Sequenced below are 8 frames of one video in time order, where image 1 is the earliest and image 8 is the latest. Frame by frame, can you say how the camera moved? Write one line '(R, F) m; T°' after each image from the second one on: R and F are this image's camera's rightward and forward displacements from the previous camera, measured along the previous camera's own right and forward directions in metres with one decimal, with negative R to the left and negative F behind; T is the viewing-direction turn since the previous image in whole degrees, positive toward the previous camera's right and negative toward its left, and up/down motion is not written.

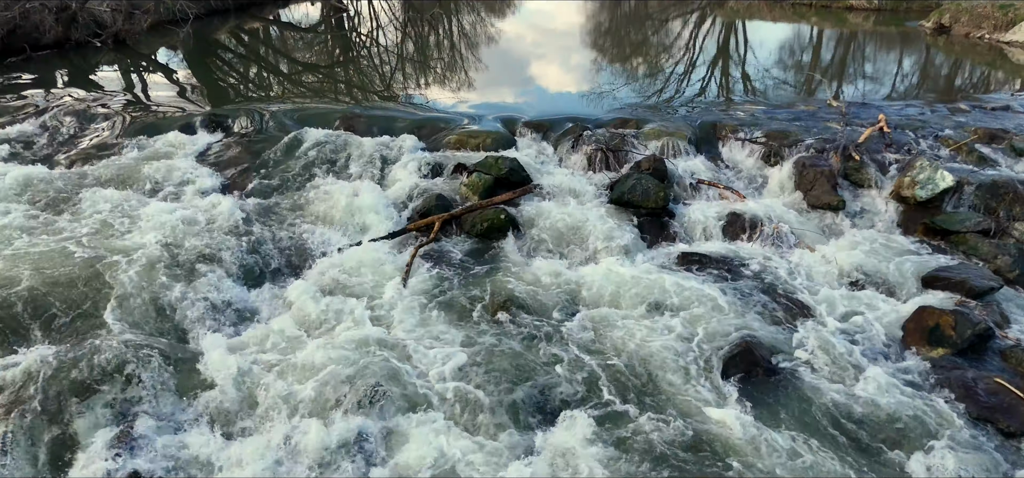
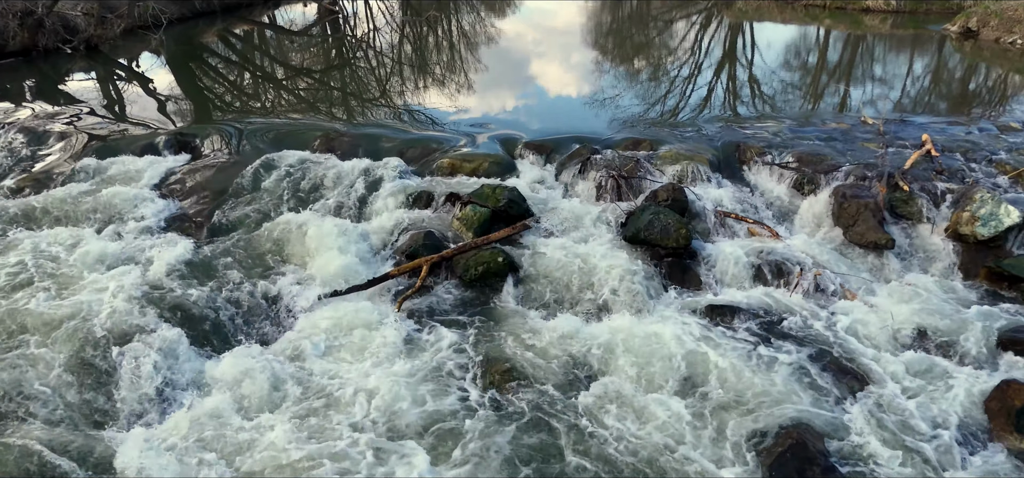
(0.0, +1.6) m; 0°
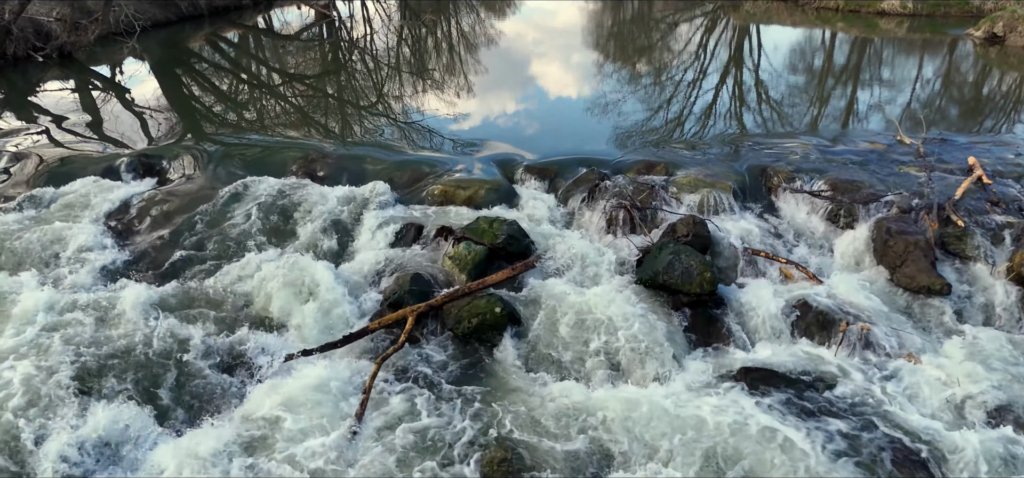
(0.0, +1.4) m; 0°
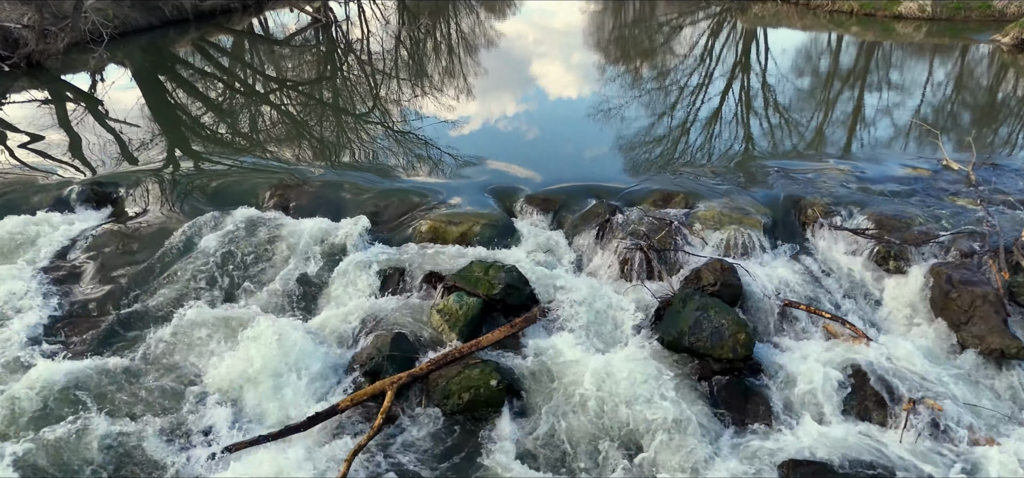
(0.0, +1.4) m; 0°
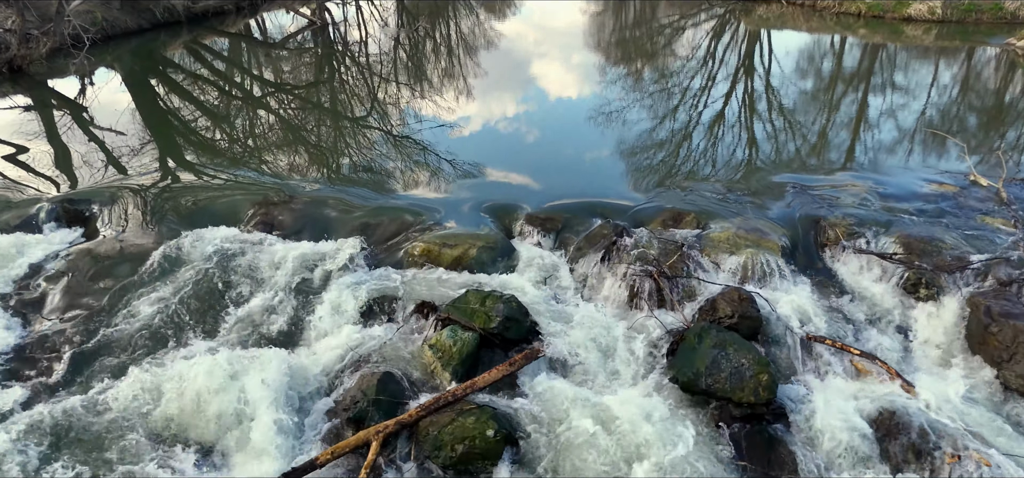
(0.0, +0.7) m; 0°
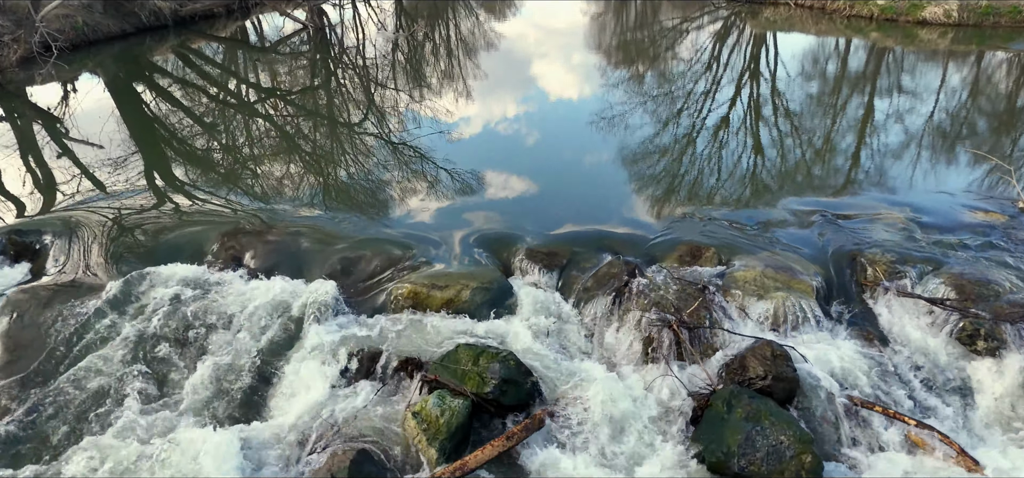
(0.0, +1.1) m; 0°
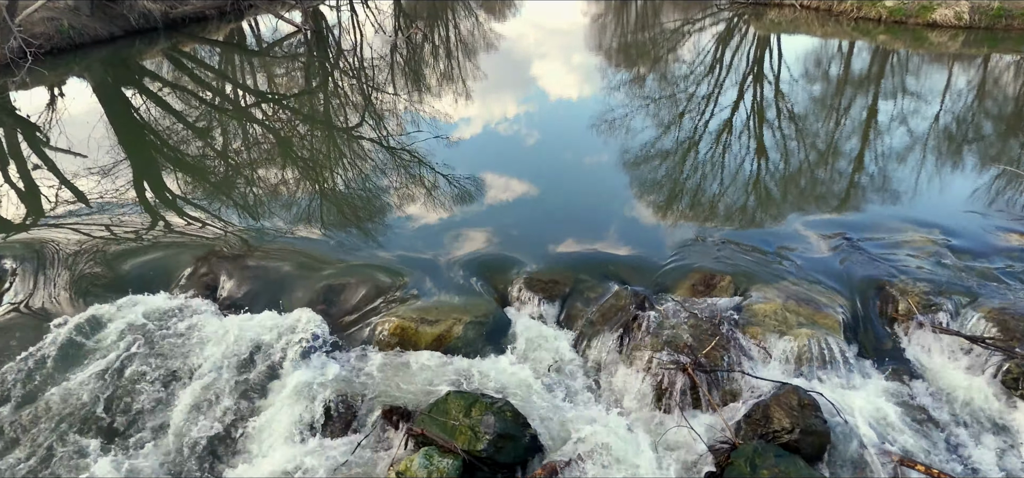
(0.0, +0.8) m; 0°
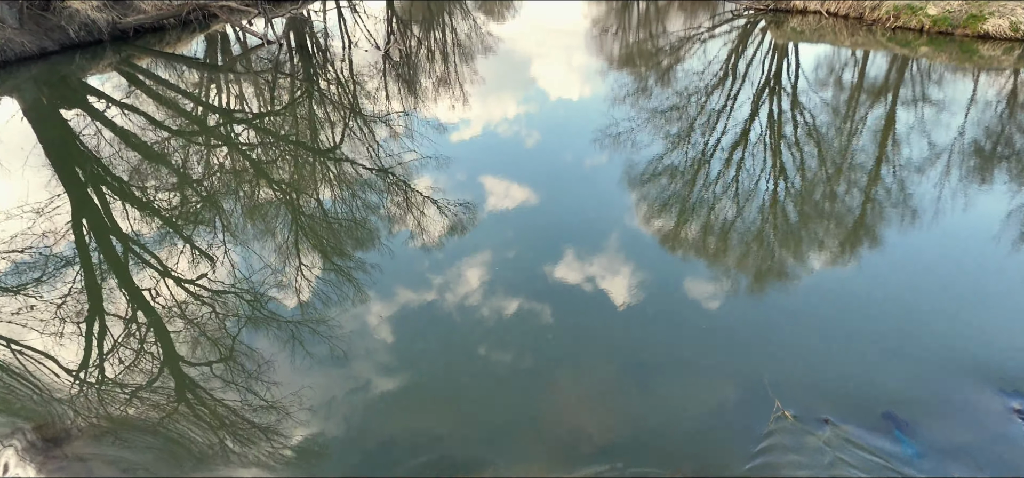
(+0.2, +3.5) m; 0°
